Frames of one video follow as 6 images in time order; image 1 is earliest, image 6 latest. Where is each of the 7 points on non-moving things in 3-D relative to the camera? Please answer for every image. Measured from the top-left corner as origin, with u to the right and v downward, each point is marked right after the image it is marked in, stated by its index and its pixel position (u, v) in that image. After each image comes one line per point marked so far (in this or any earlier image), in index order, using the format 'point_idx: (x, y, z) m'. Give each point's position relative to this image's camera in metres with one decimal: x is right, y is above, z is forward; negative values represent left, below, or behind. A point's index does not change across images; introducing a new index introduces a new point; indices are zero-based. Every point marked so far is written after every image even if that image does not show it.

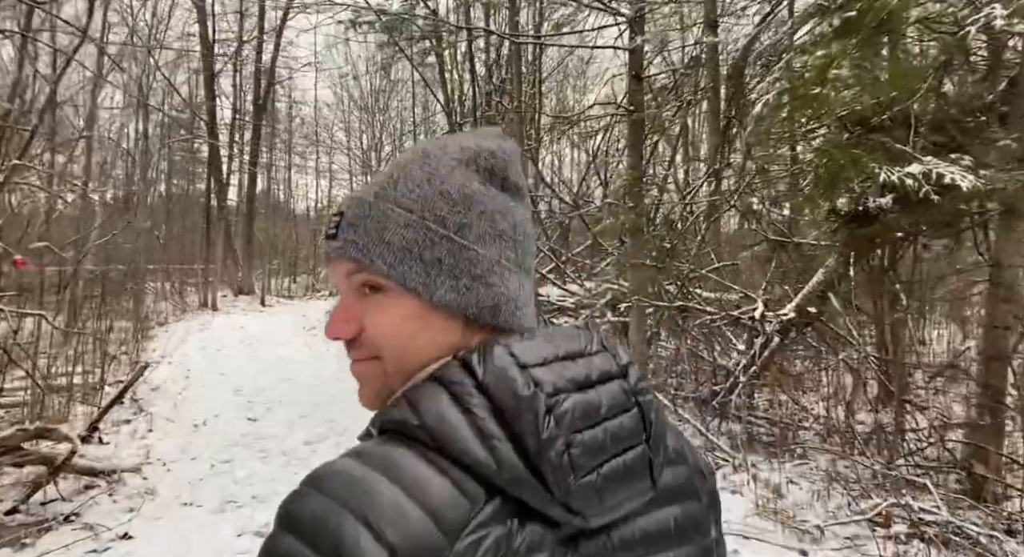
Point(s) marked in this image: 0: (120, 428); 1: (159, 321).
0: (-4.1, -1.6, +6.5) m
1: (-9.6, -1.1, +16.8) m
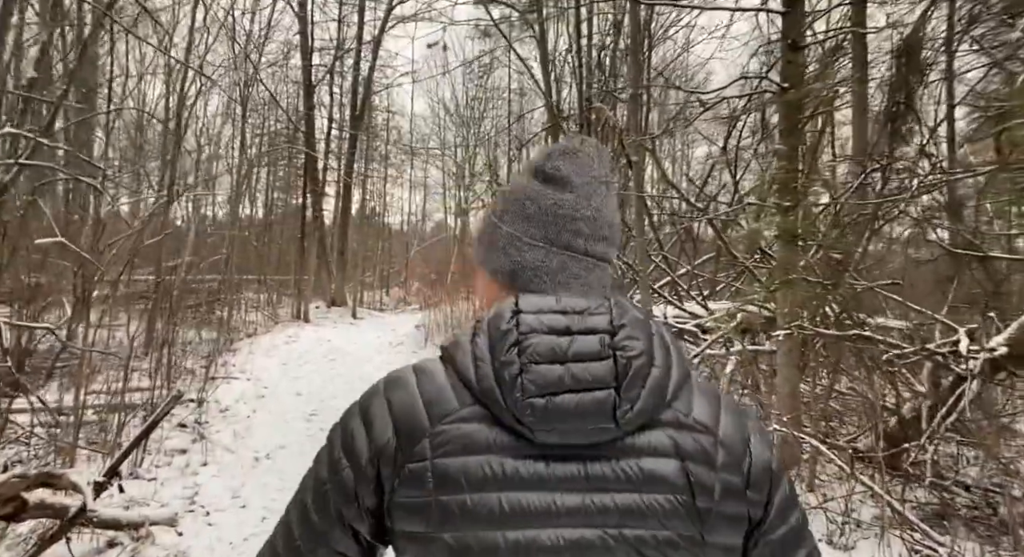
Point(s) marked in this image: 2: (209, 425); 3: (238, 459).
0: (-3.1, -1.7, +5.7) m
1: (-7.0, -1.4, +16.7) m
2: (-3.3, -1.6, +6.9) m
3: (-2.6, -1.7, +5.9) m
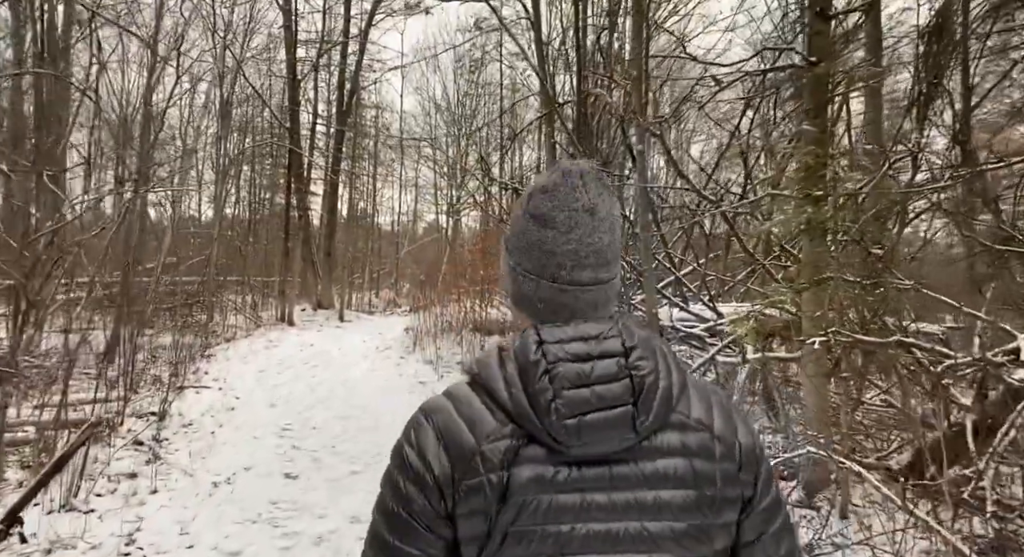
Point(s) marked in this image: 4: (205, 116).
0: (-3.1, -1.7, +5.0) m
1: (-7.2, -1.4, +15.9) m
2: (-3.4, -1.6, +6.1) m
3: (-2.6, -1.7, +5.1) m
4: (-9.4, +5.0, +19.3) m
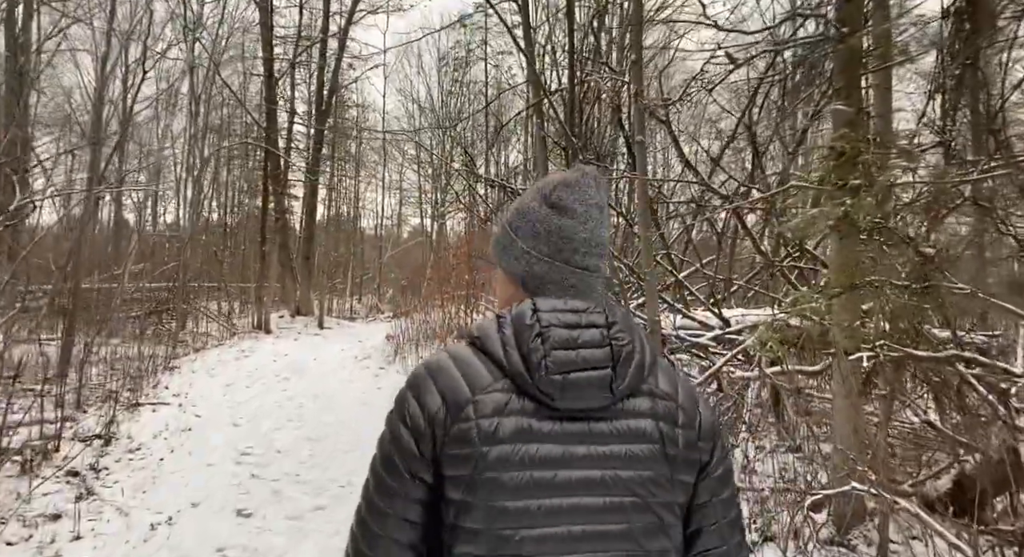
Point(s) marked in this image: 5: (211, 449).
0: (-3.2, -1.7, +4.2) m
1: (-7.5, -1.6, +15.0) m
2: (-3.5, -1.7, +5.4) m
3: (-2.7, -1.7, +4.4) m
4: (-9.8, +4.8, +18.4) m
5: (-3.0, -1.7, +6.2) m
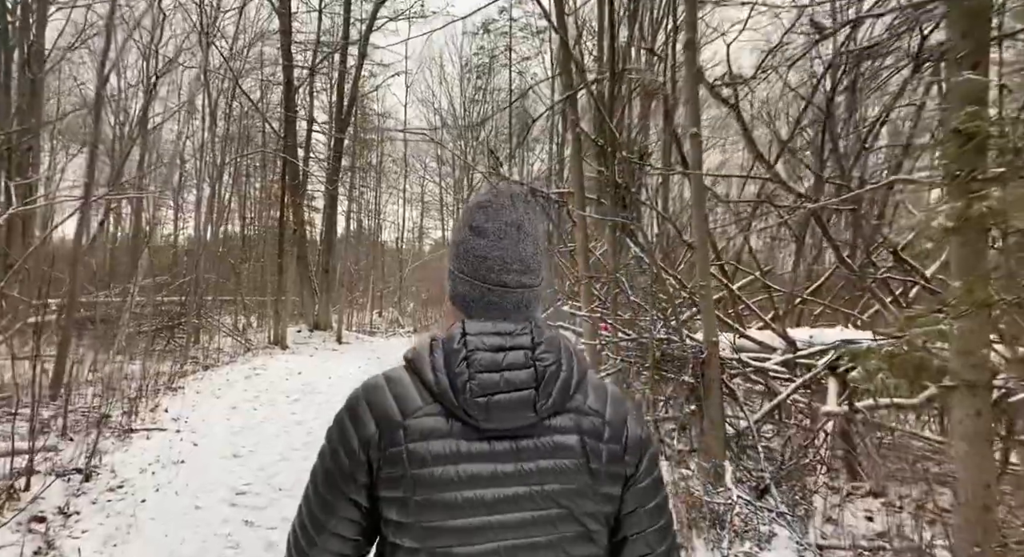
0: (-3.0, -1.8, +3.4) m
1: (-6.9, -1.9, +14.4) m
2: (-3.2, -1.8, +4.6) m
3: (-2.4, -1.8, +3.6) m
4: (-9.1, +4.4, +18.0) m
5: (-2.7, -1.8, +5.4) m
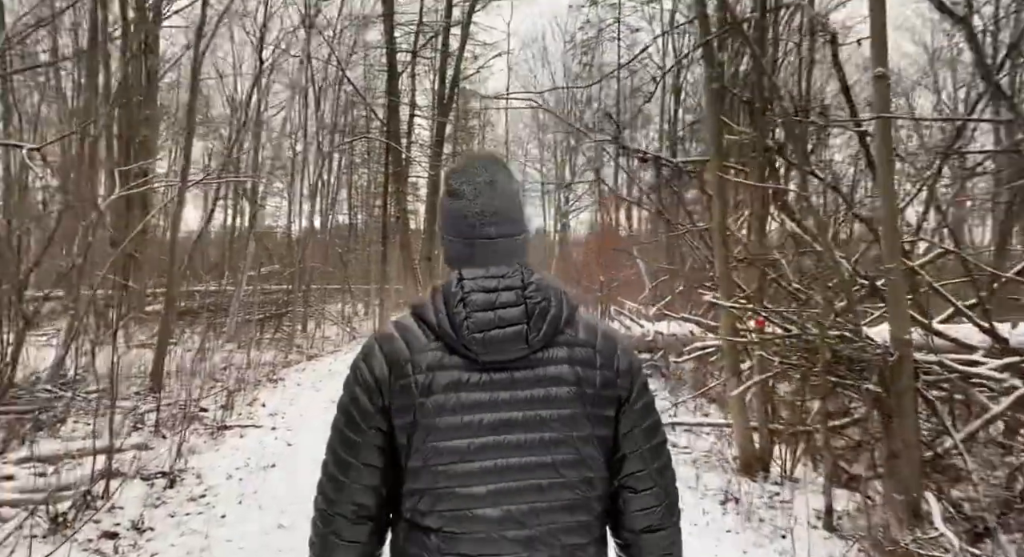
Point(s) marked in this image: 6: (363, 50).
0: (-2.3, -1.7, +2.9) m
1: (-4.5, -1.6, +14.3) m
2: (-2.3, -1.7, +4.0) m
3: (-1.7, -1.7, +2.9) m
4: (-6.1, +4.7, +18.1) m
5: (-1.7, -1.7, +4.8) m
6: (-4.6, +7.0, +19.4) m
